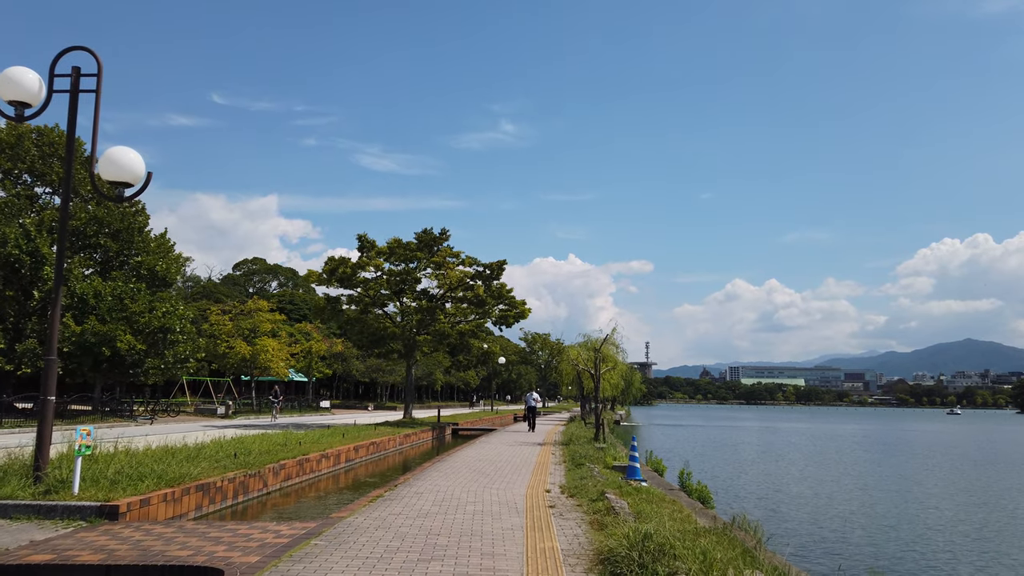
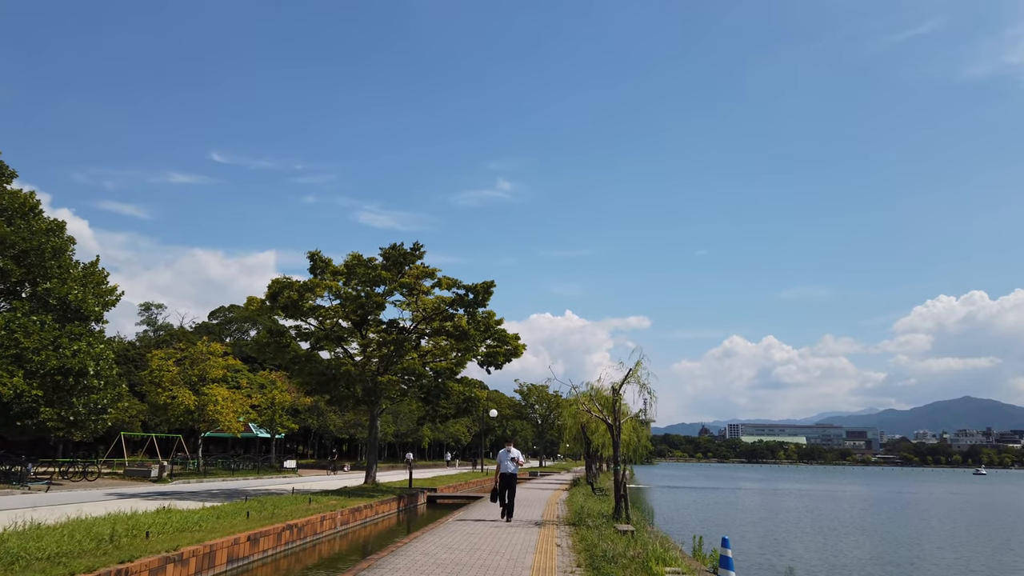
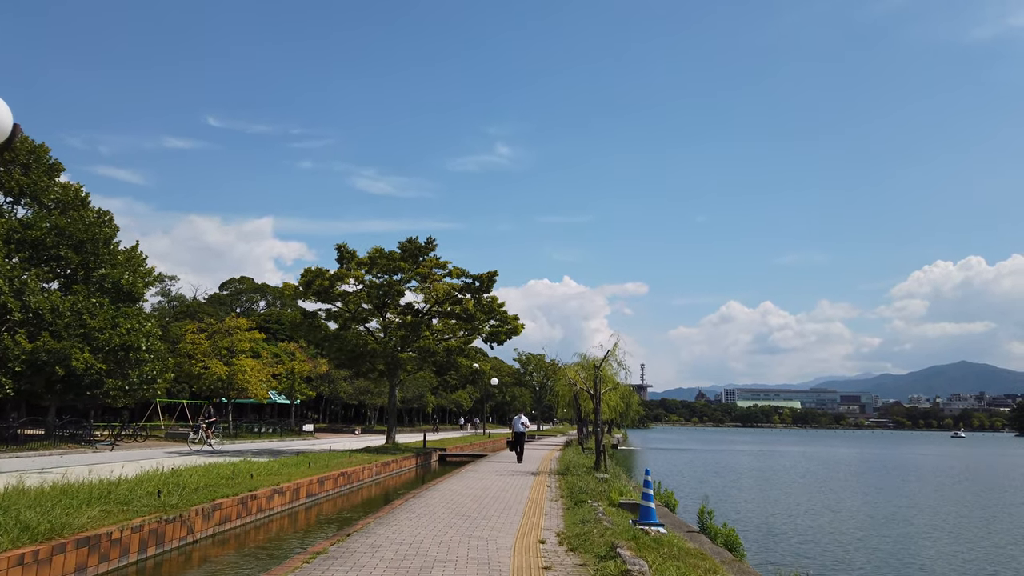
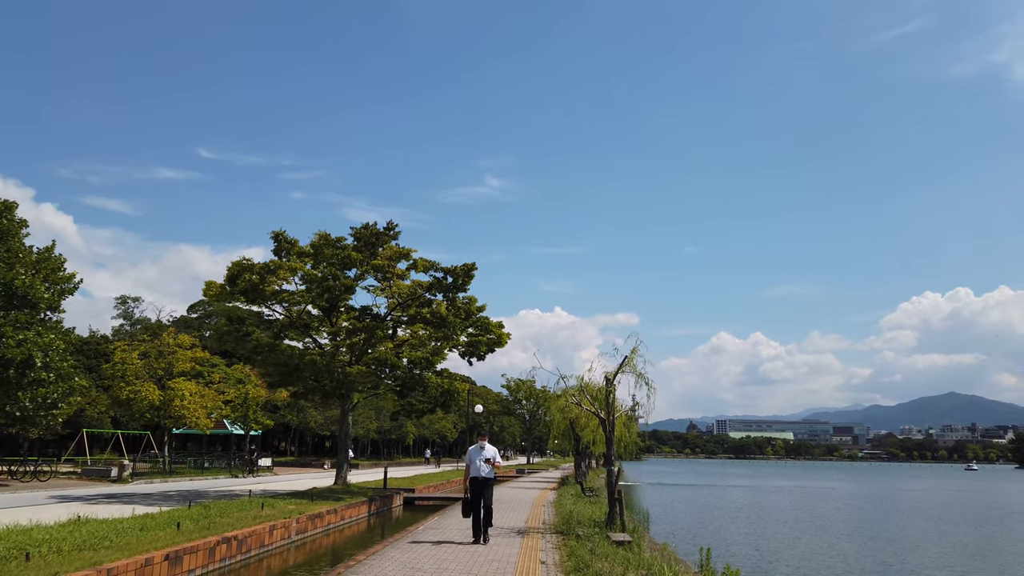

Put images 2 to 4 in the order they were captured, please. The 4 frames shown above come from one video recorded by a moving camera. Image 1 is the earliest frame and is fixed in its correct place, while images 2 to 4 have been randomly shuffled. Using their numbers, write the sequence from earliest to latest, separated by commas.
3, 2, 4
